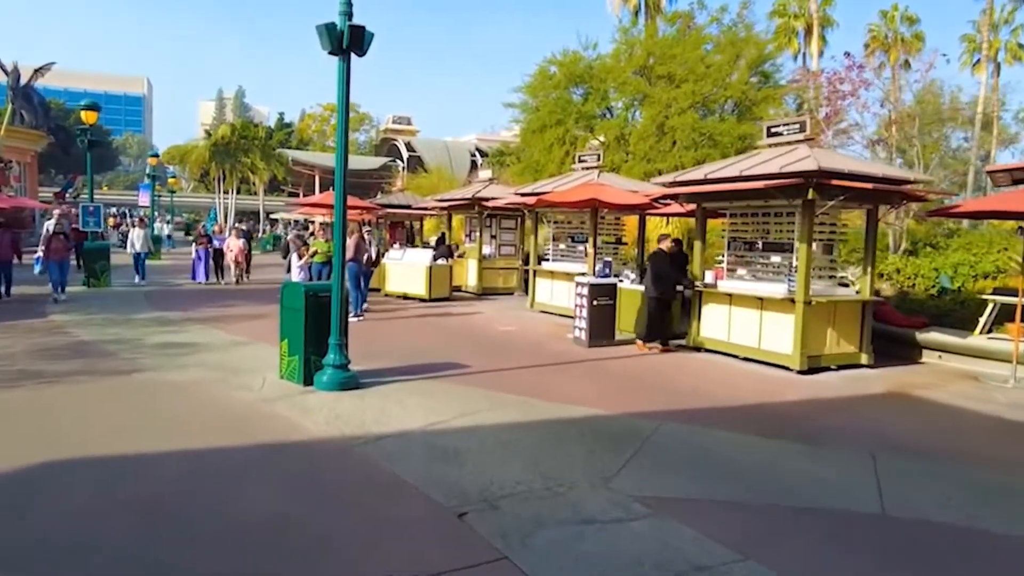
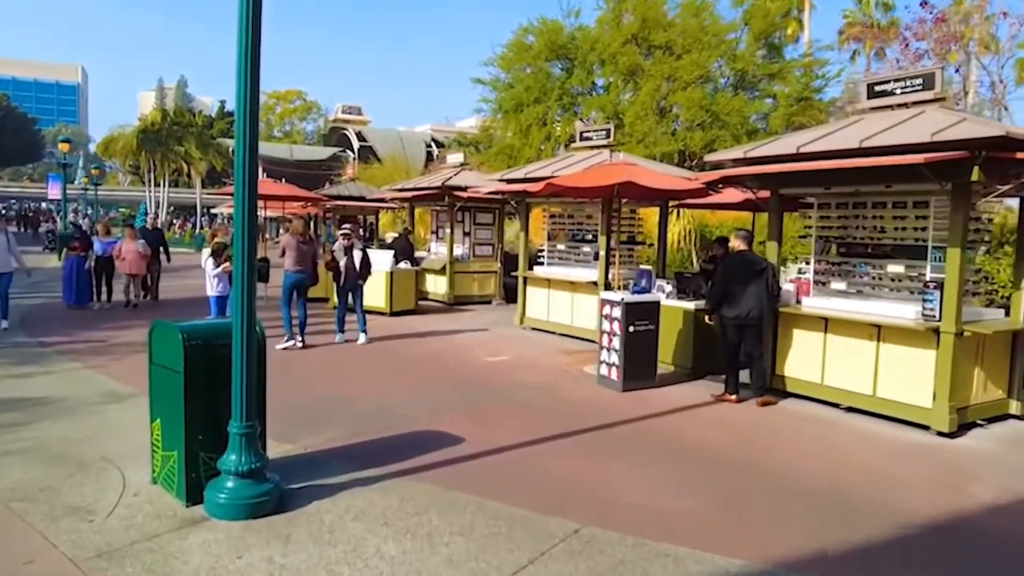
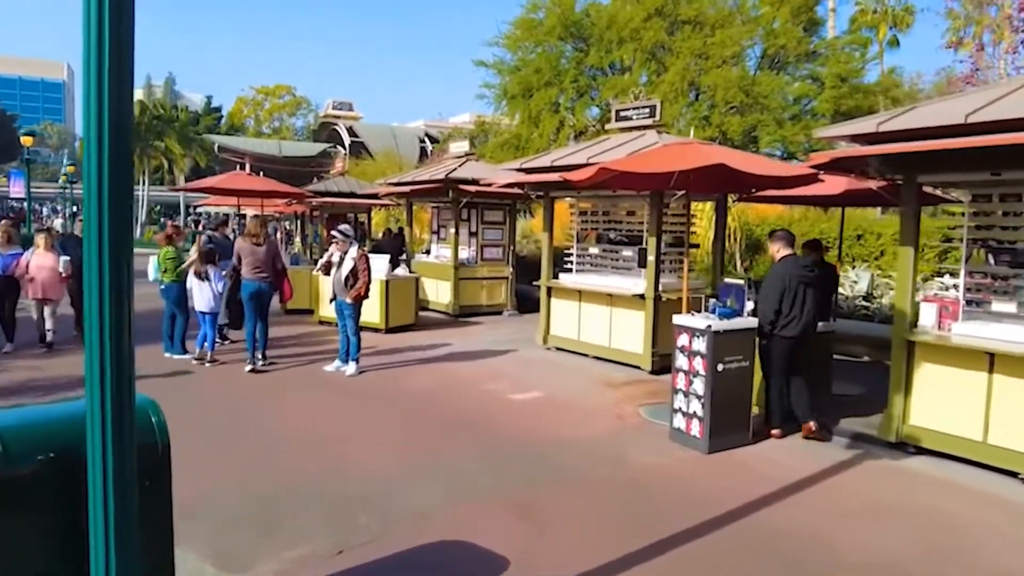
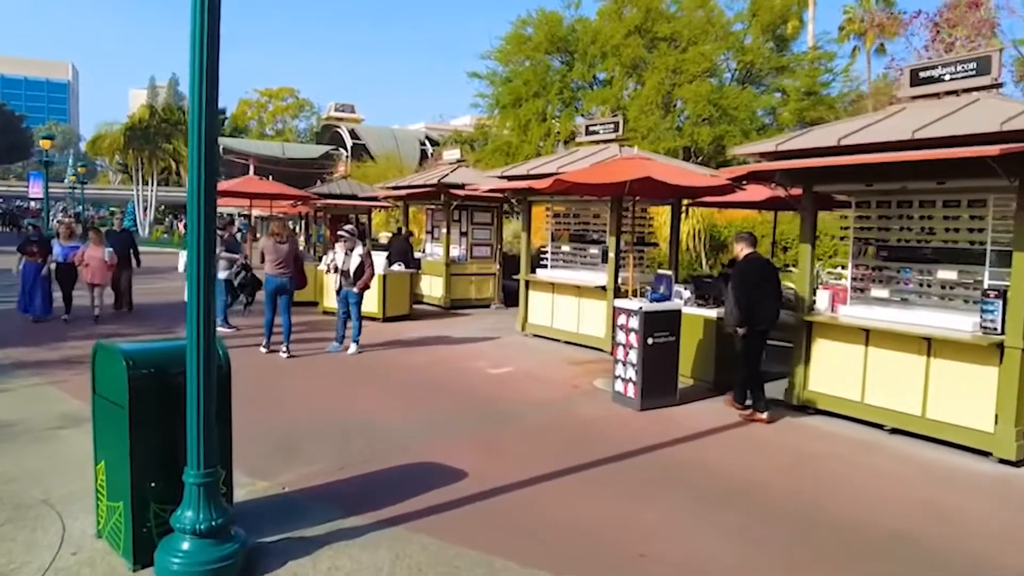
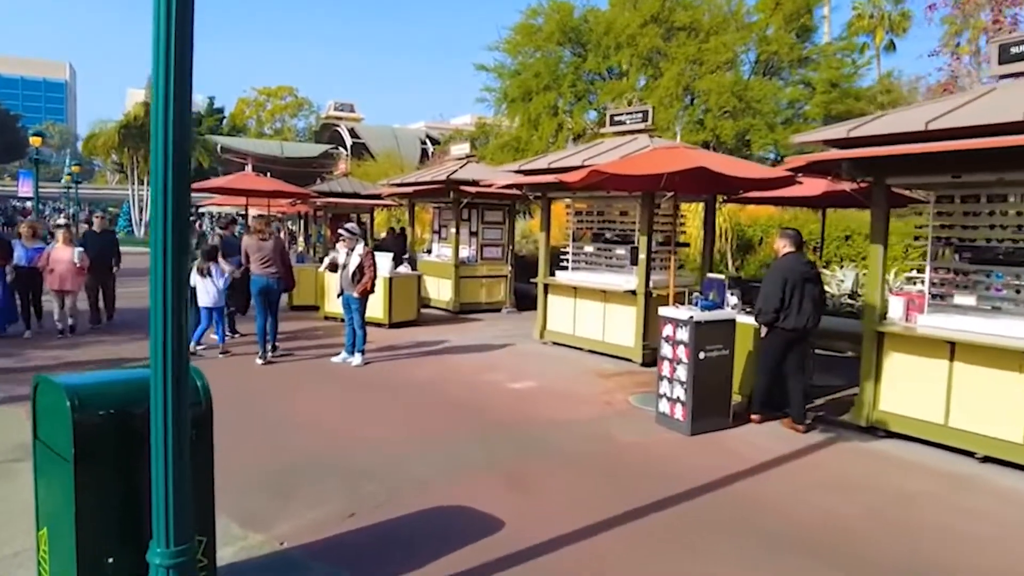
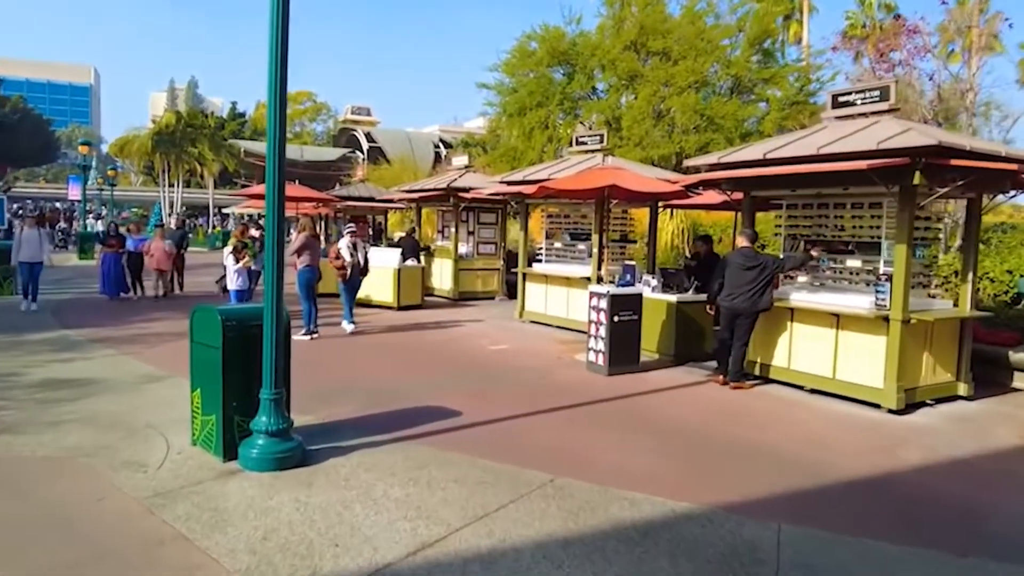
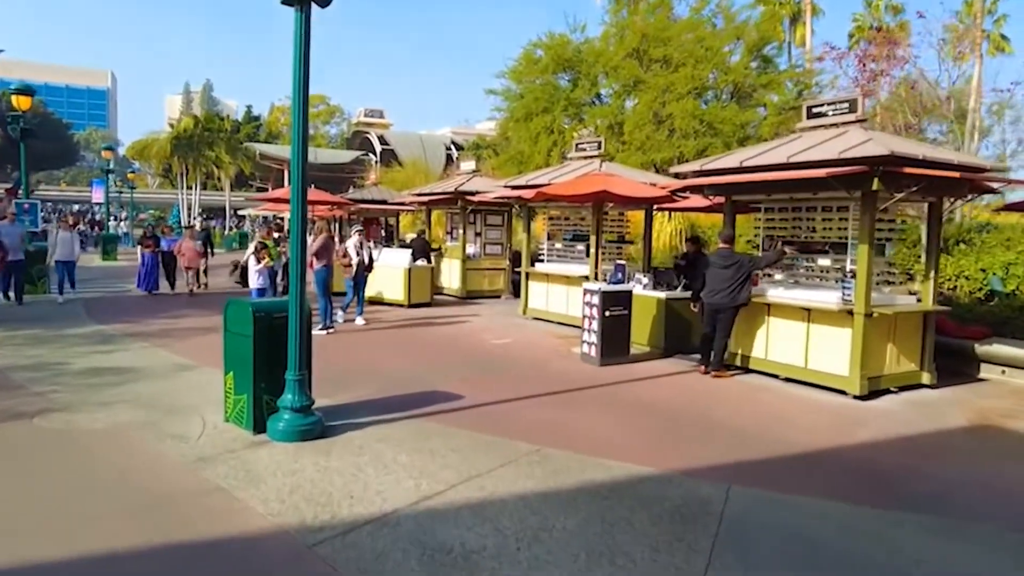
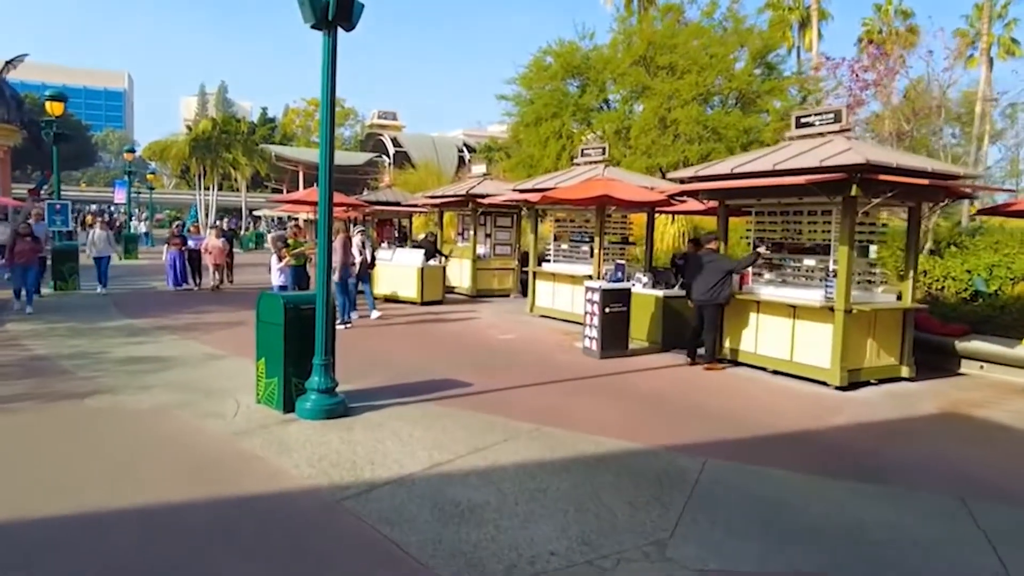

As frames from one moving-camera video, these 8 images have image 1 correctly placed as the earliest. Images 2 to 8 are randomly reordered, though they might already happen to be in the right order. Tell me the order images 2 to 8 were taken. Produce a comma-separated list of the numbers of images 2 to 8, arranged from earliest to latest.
8, 7, 6, 2, 4, 5, 3
